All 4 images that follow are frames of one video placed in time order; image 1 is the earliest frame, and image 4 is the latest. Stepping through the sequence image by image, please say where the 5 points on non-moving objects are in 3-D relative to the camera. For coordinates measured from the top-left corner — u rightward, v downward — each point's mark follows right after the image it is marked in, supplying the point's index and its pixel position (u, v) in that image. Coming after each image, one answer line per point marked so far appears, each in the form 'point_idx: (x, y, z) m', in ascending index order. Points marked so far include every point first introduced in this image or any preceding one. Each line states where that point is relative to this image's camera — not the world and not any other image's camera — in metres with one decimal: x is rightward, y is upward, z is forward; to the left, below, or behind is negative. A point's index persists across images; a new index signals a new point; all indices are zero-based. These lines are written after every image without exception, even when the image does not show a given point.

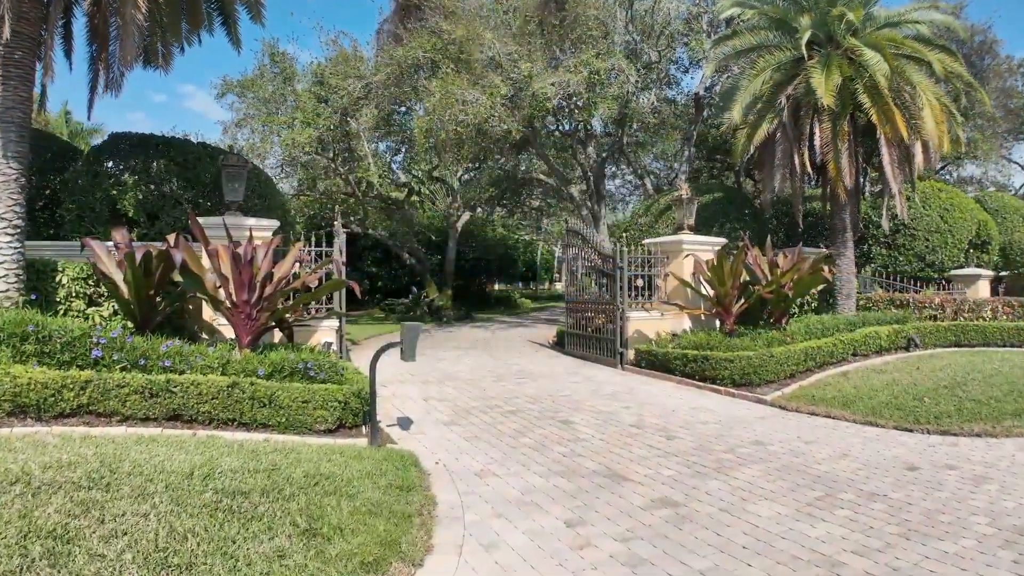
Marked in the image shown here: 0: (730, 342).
0: (+3.4, -0.8, +11.2) m
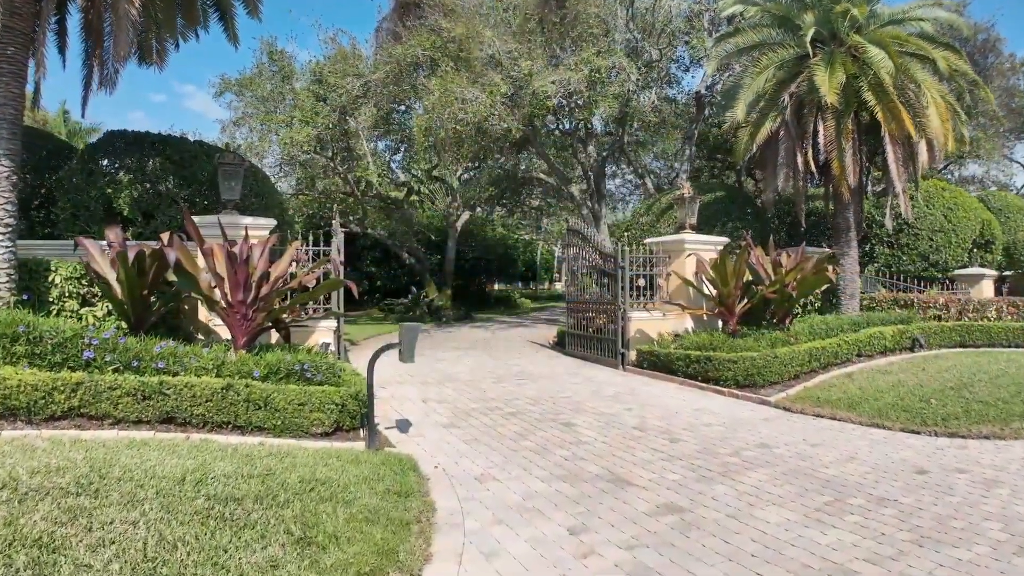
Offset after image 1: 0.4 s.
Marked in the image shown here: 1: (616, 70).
0: (+3.4, -0.8, +11.1) m
1: (+2.6, +5.5, +18.0) m
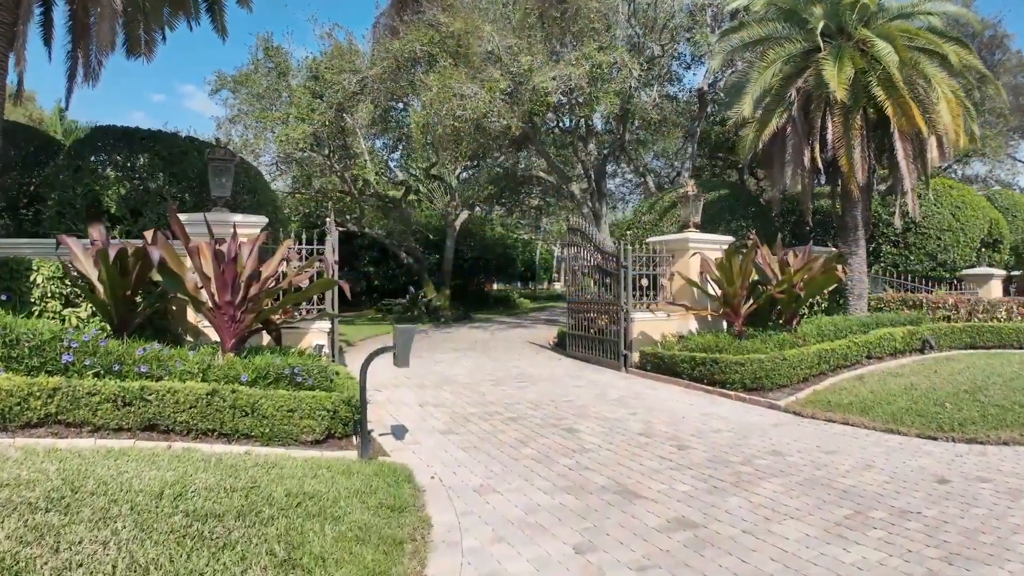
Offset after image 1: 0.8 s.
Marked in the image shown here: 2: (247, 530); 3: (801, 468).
0: (+3.4, -0.8, +10.8) m
1: (+2.6, +5.5, +17.7) m
2: (-1.5, -1.4, +4.2) m
3: (+2.6, -1.6, +6.5) m
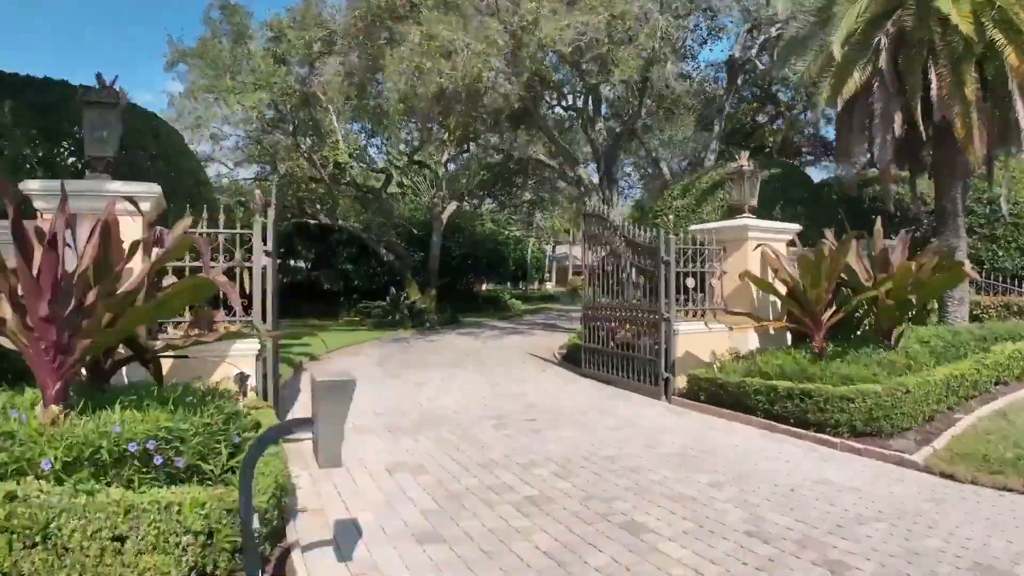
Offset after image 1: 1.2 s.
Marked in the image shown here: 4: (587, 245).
0: (+3.6, -0.9, +7.8) m
1: (+2.6, +5.5, +14.7) m
2: (-1.3, -1.4, +1.1) m
3: (+2.8, -1.7, +3.5) m
4: (+1.2, +0.7, +11.3) m
